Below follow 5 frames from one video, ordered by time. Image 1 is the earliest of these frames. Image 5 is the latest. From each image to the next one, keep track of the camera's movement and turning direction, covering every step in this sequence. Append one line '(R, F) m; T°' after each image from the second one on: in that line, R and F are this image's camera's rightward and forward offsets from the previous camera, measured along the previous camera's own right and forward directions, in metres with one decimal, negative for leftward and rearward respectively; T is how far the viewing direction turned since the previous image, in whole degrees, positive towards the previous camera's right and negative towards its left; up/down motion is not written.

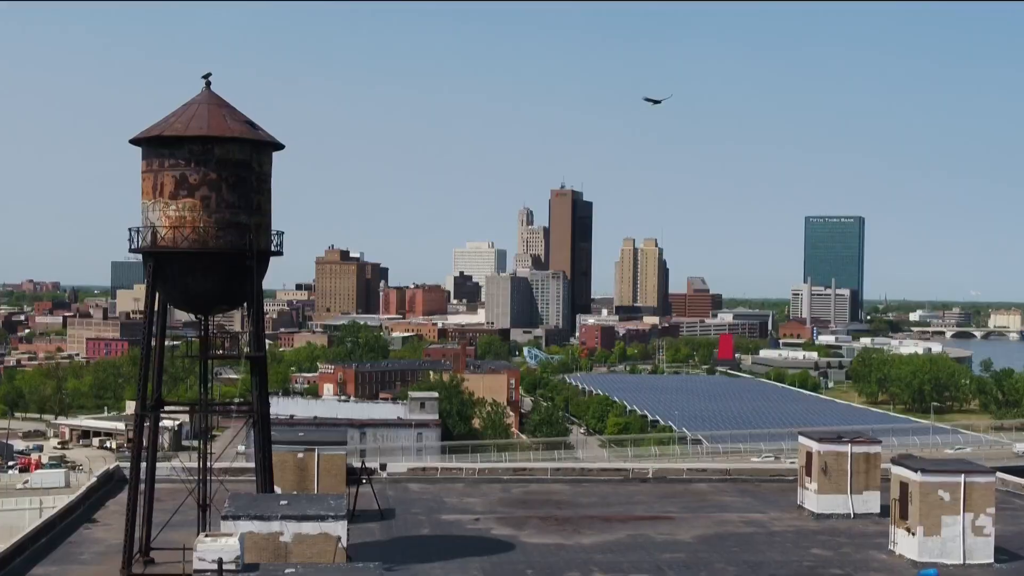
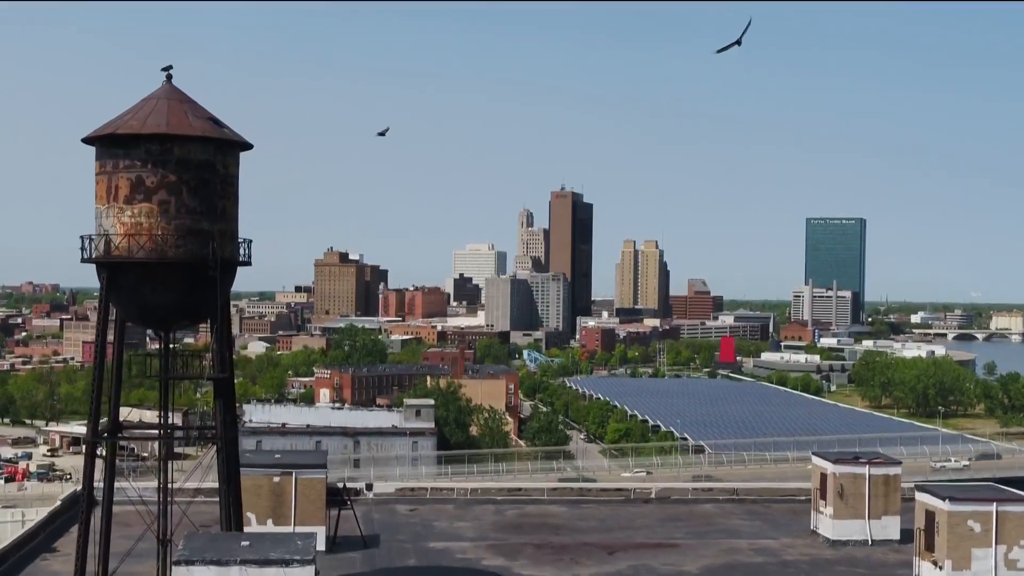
(+0.1, +1.1) m; 0°
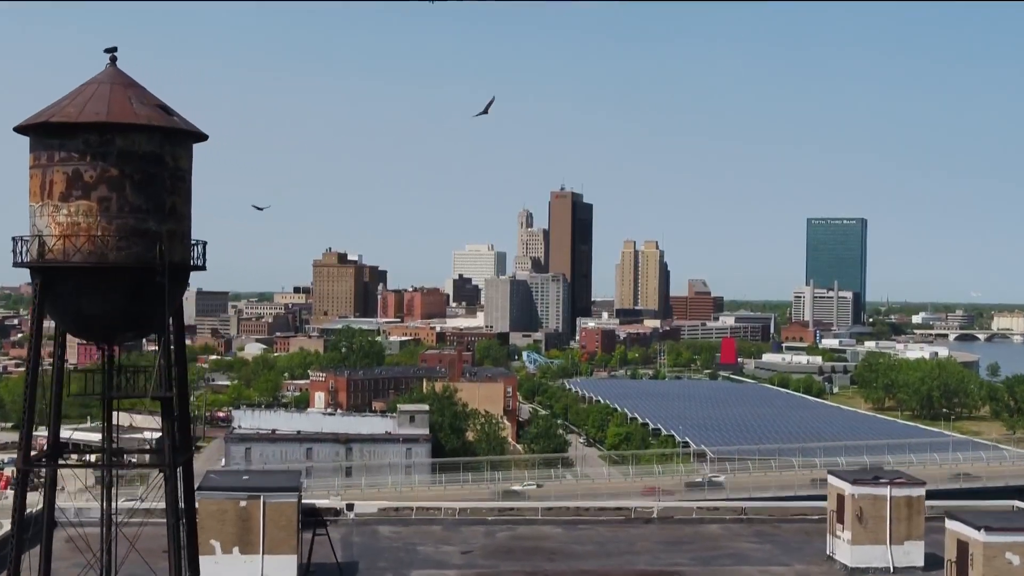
(+0.1, +1.2) m; 0°
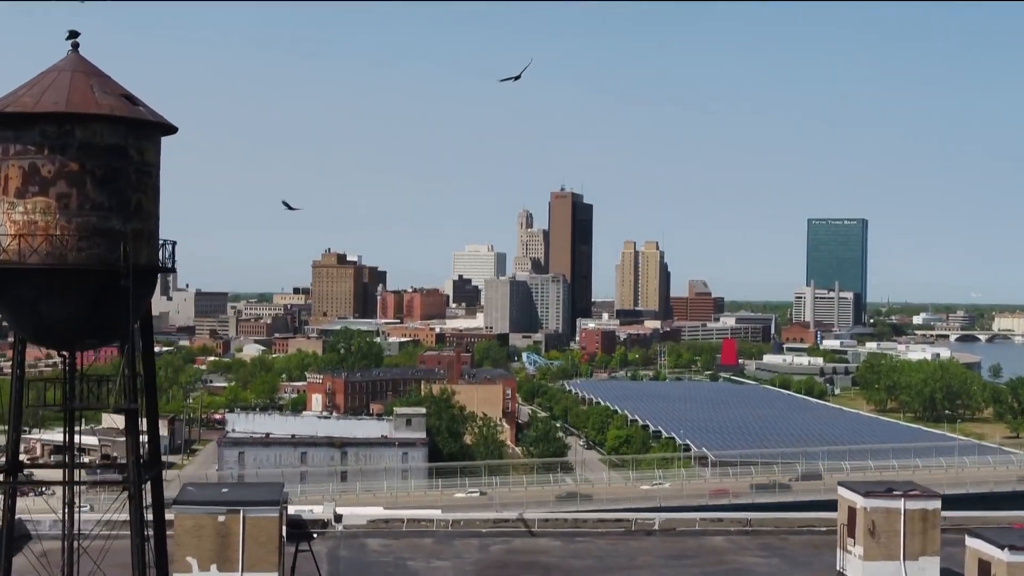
(+0.1, +0.7) m; 0°
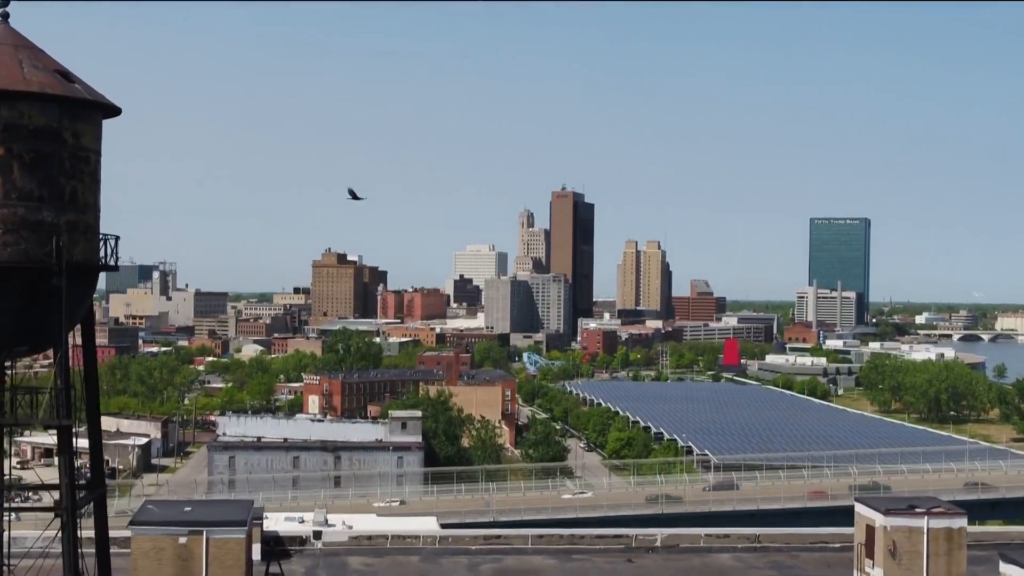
(+0.1, +1.0) m; 0°
